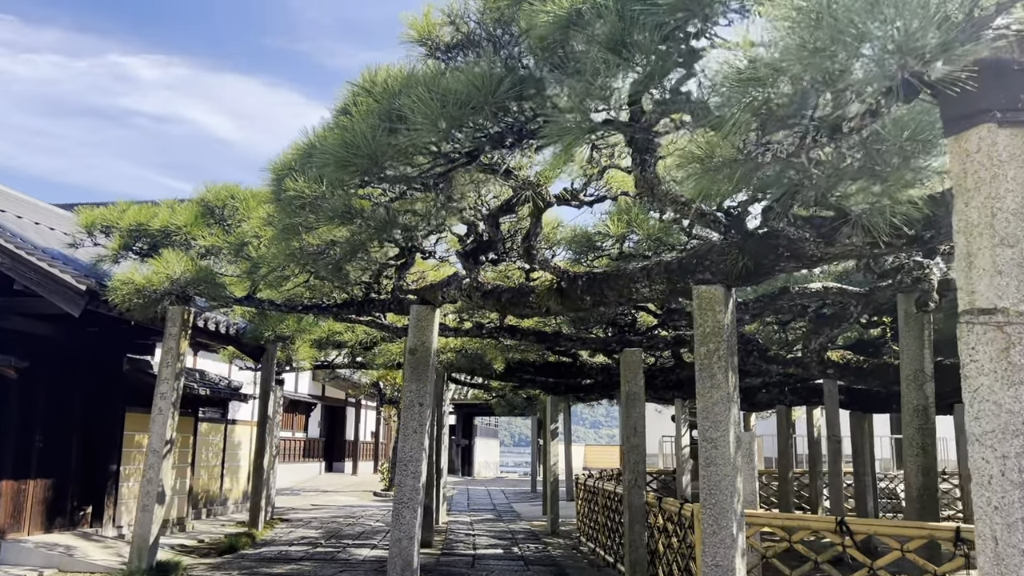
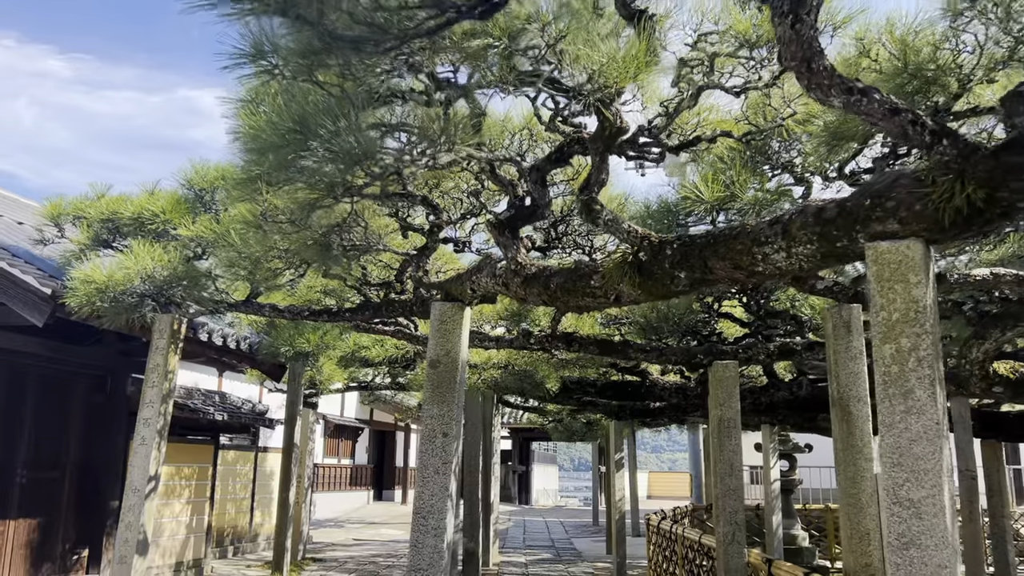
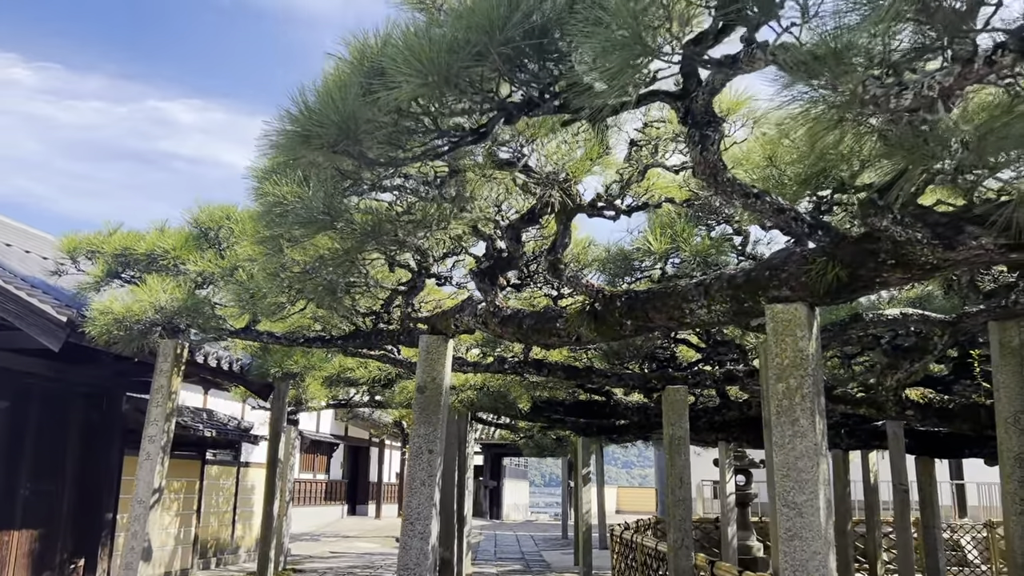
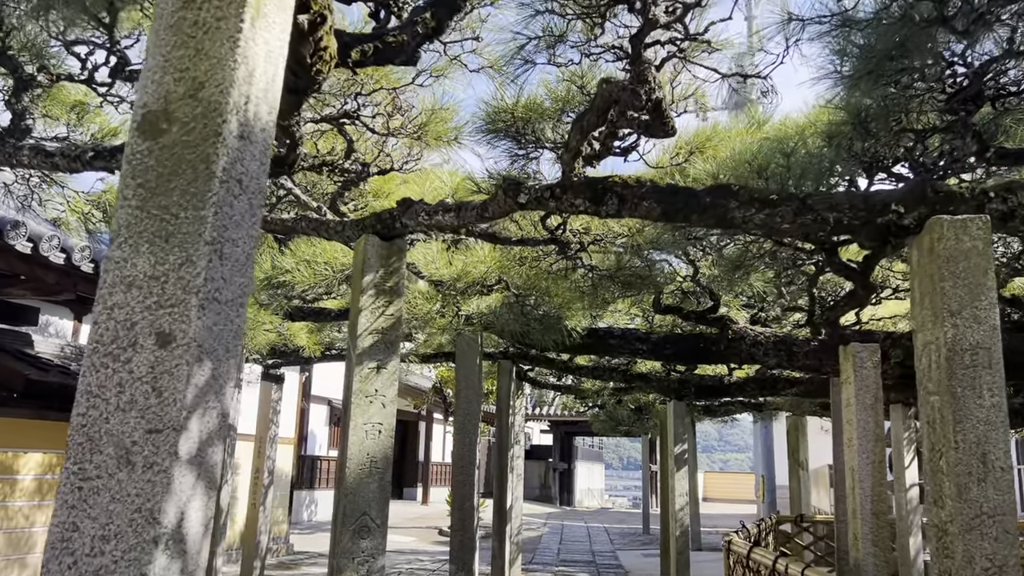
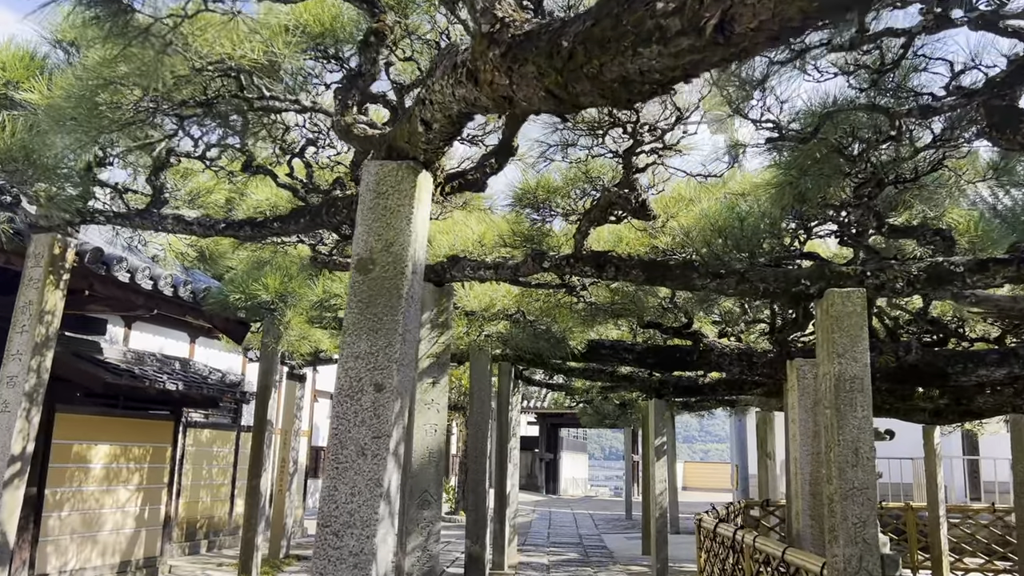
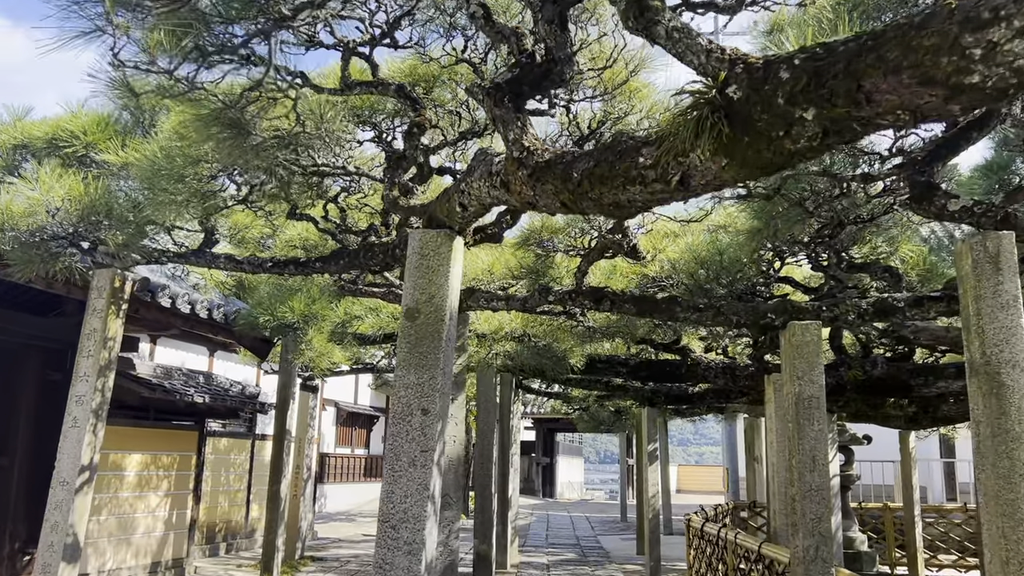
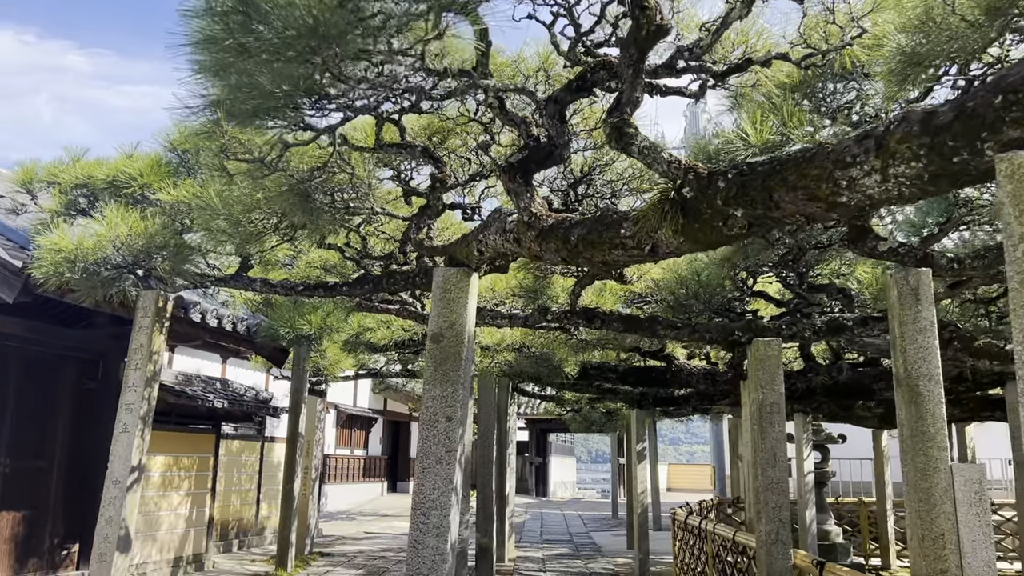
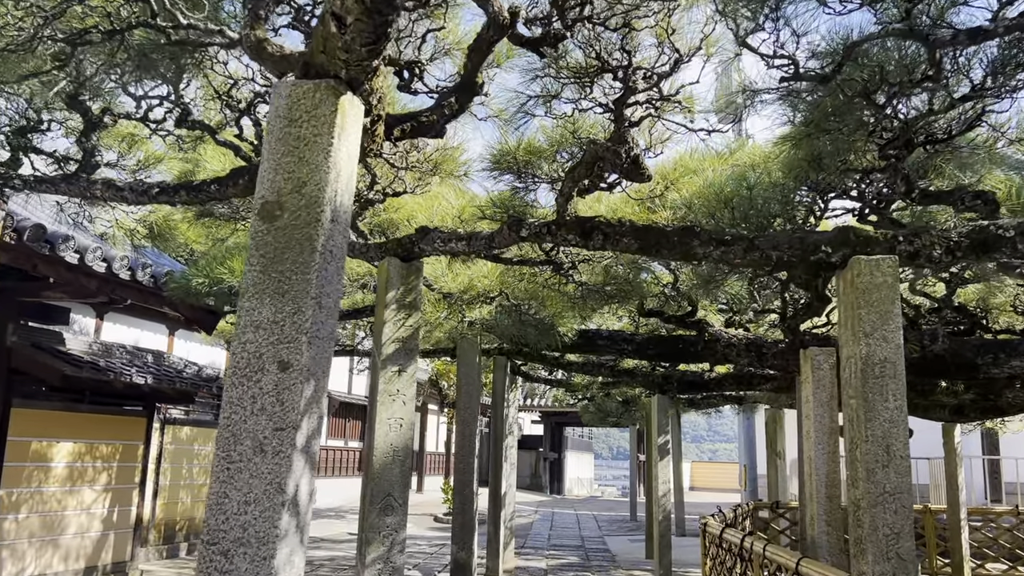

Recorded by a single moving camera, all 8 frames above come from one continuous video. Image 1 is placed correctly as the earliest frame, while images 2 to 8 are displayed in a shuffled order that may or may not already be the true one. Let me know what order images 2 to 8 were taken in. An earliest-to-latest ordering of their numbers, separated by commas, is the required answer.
3, 2, 7, 6, 5, 8, 4
